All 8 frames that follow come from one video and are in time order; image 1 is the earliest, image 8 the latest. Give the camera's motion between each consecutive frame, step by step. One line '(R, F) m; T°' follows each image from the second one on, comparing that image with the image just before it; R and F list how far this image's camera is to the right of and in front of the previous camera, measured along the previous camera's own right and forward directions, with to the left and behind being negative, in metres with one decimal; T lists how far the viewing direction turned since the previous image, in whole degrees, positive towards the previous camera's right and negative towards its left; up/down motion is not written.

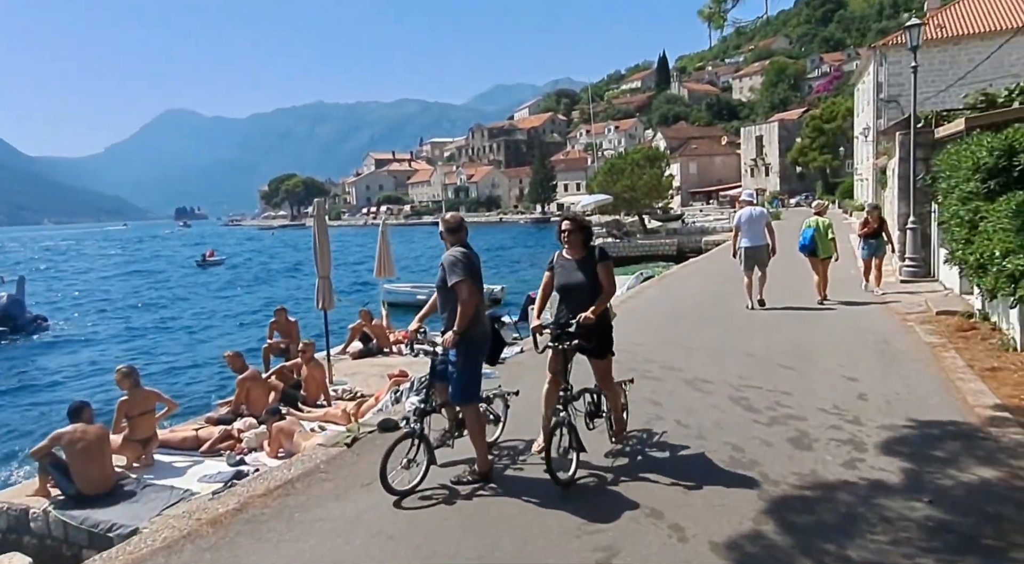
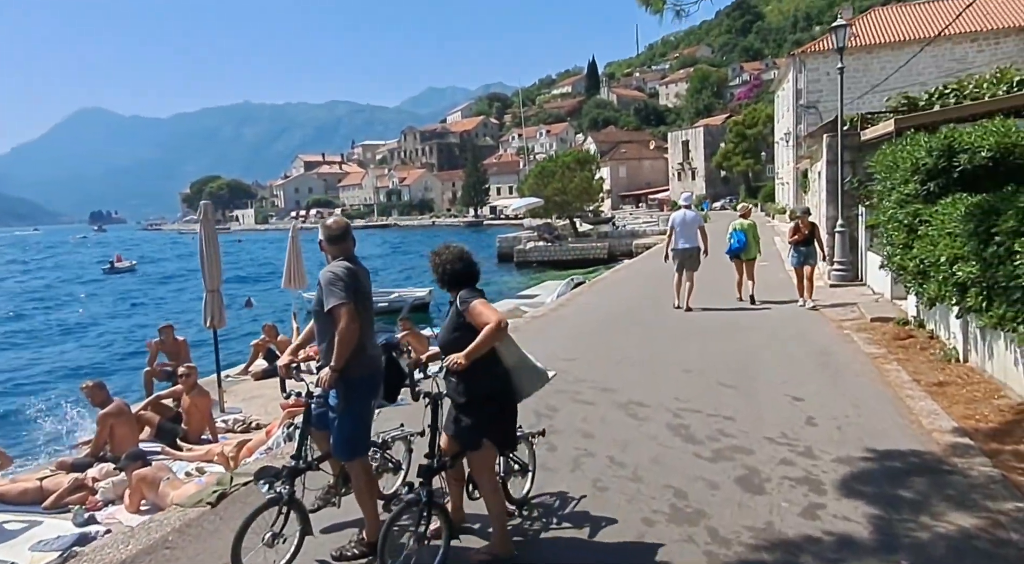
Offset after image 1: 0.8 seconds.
(+0.2, +1.0) m; +5°
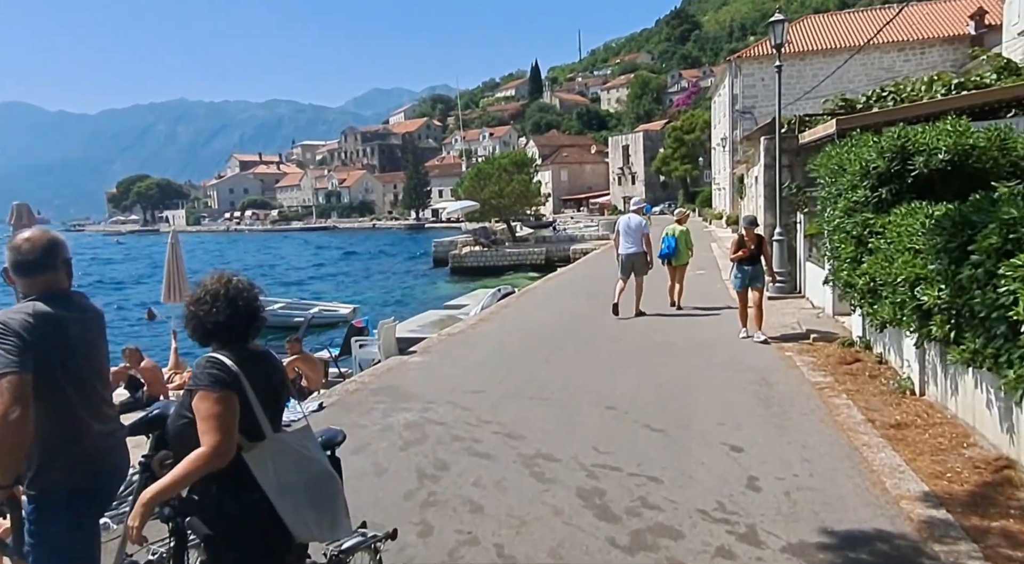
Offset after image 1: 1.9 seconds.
(+0.5, +1.5) m; +4°
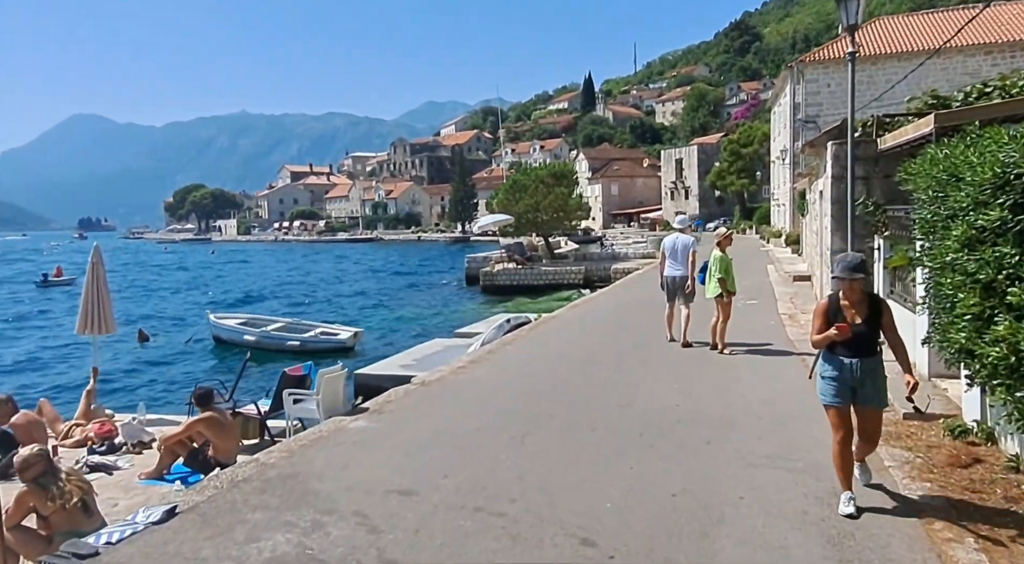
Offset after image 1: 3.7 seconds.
(+0.8, +3.0) m; -4°
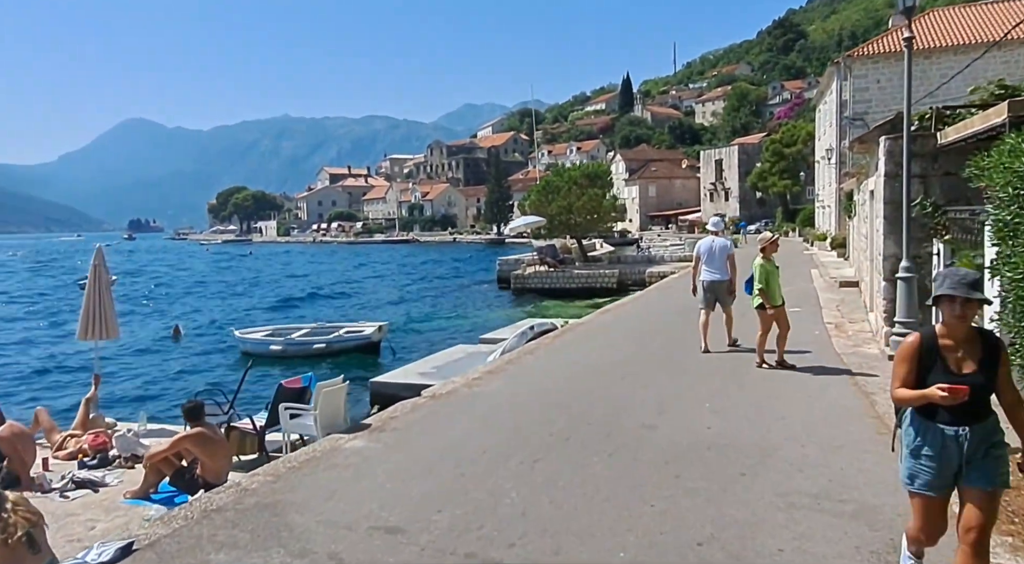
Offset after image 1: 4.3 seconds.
(+0.2, +0.8) m; -3°
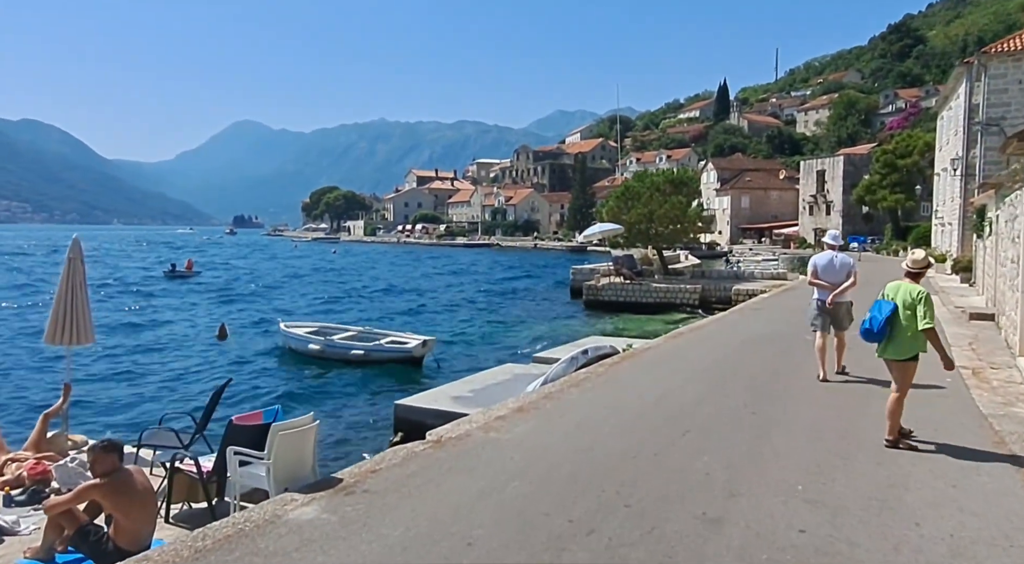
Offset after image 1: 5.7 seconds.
(+0.5, +2.3) m; -6°
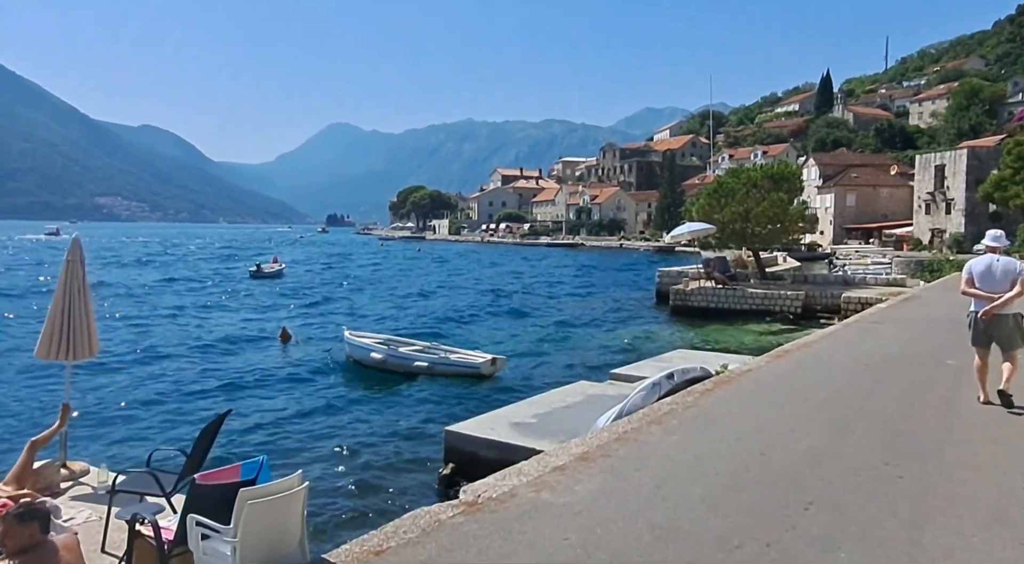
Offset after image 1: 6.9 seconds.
(+0.2, +1.9) m; -6°
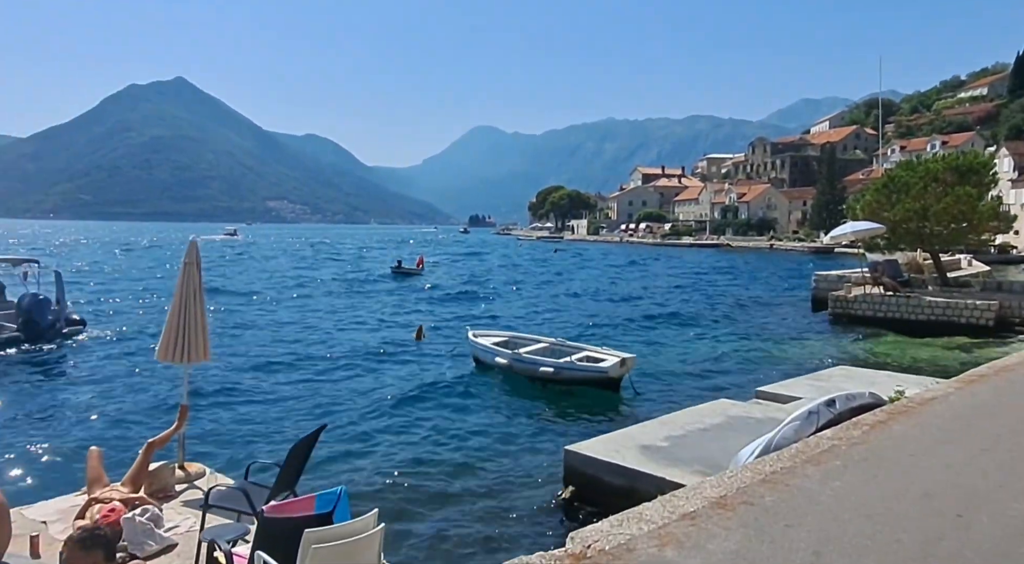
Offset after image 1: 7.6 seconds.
(+0.1, +1.1) m; -10°
